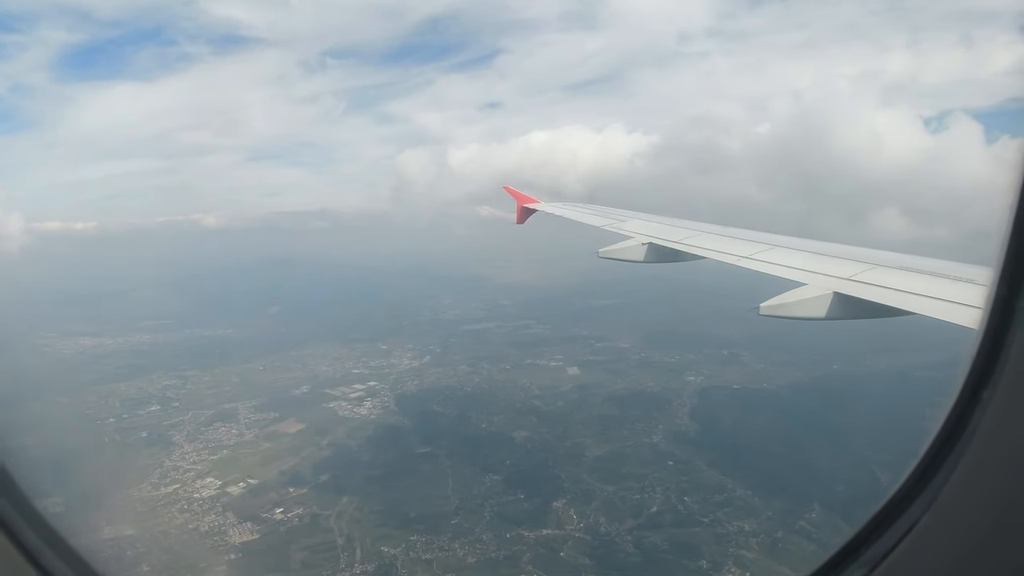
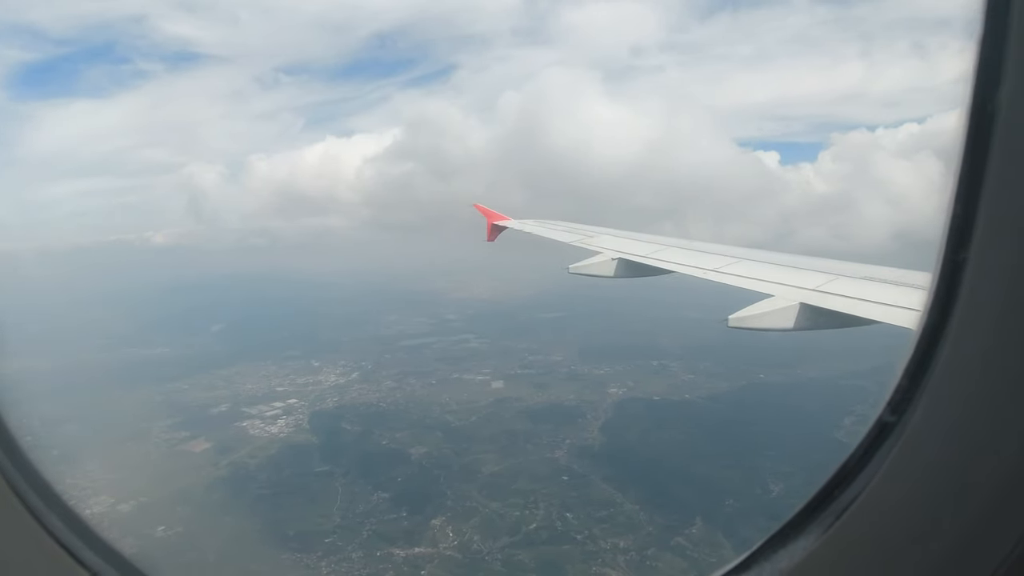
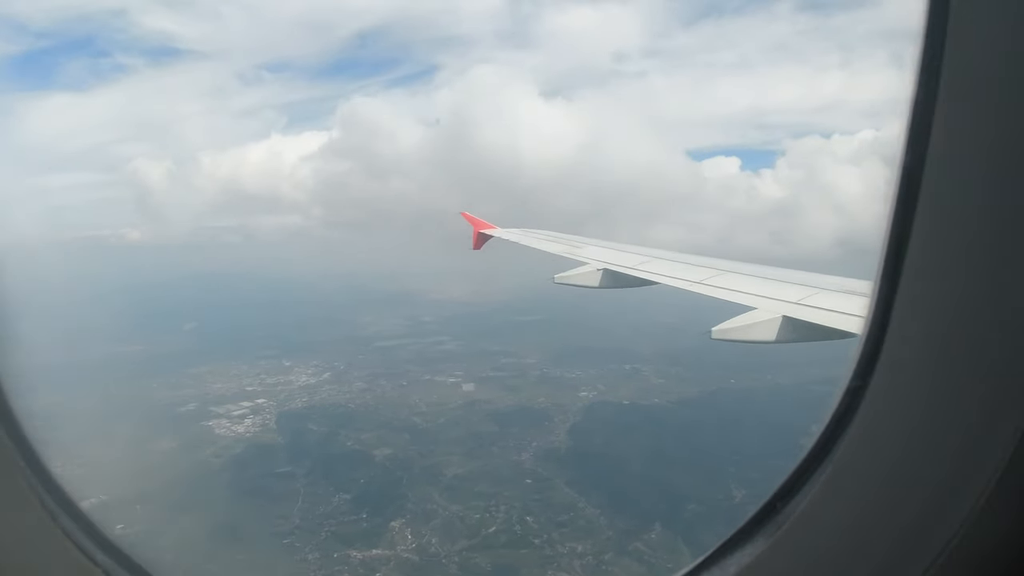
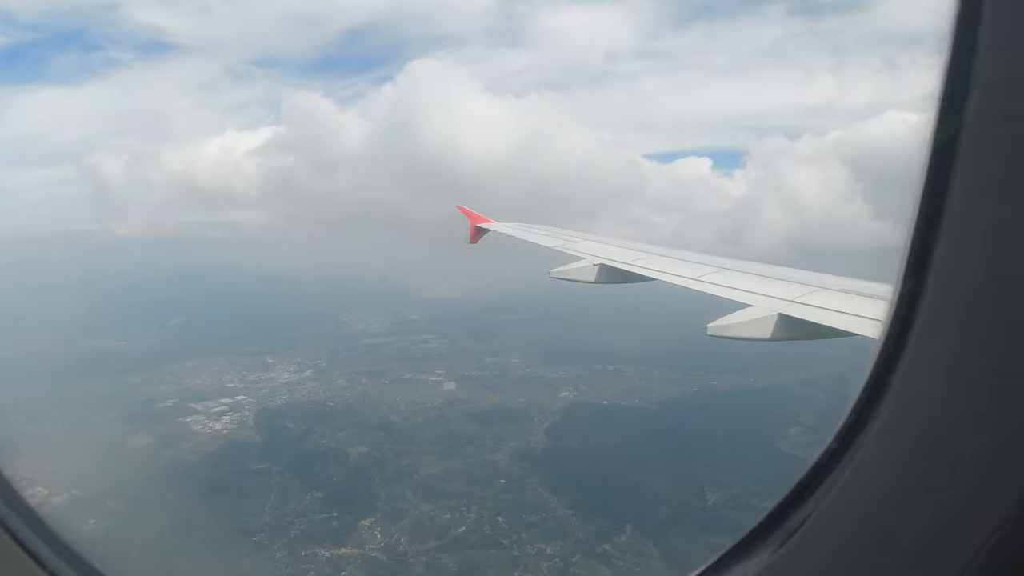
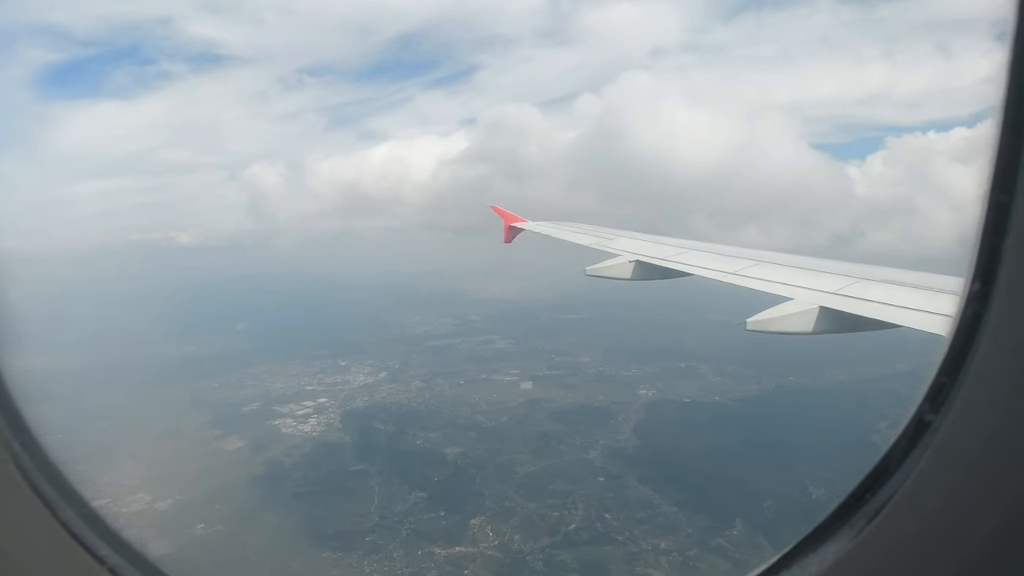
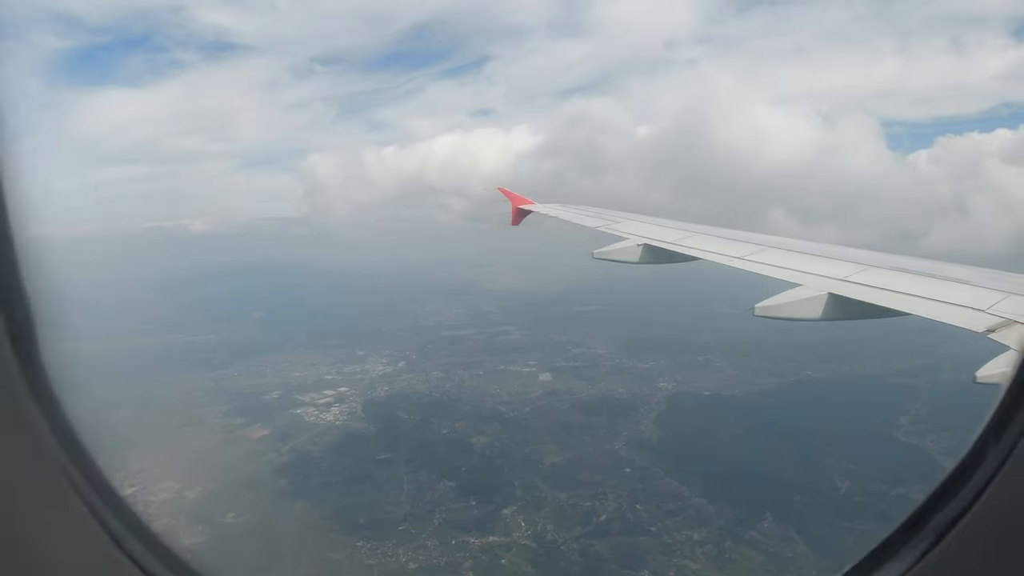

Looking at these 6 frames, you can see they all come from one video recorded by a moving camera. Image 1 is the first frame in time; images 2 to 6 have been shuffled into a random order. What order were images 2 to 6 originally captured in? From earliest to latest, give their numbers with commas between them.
6, 5, 2, 3, 4
